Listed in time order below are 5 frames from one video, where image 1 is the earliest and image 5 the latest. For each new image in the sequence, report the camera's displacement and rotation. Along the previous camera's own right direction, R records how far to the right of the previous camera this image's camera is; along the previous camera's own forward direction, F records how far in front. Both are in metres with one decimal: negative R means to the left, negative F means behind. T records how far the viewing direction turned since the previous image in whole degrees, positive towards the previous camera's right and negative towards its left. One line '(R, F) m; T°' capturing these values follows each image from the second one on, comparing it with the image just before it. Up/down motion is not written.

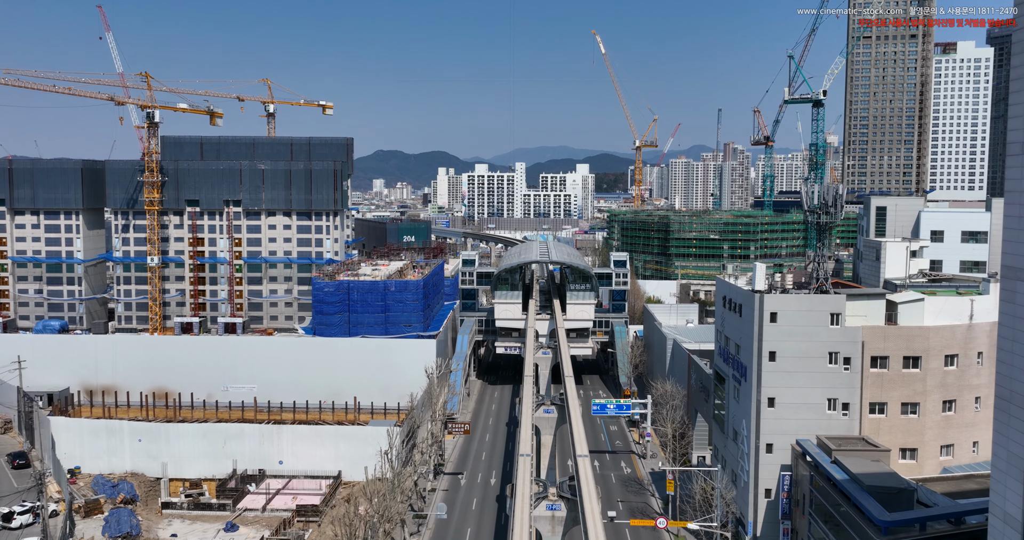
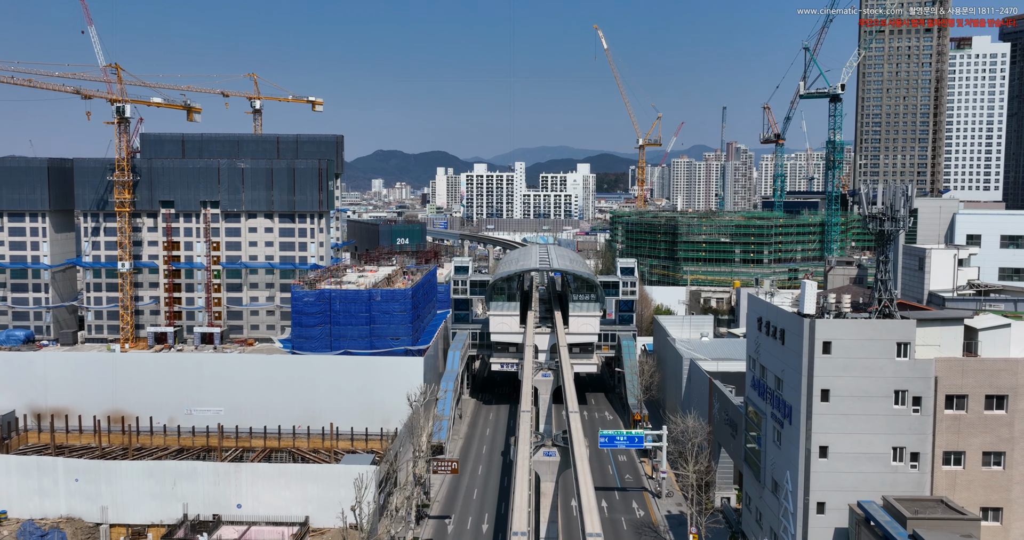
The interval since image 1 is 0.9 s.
(+0.1, +4.9) m; 0°
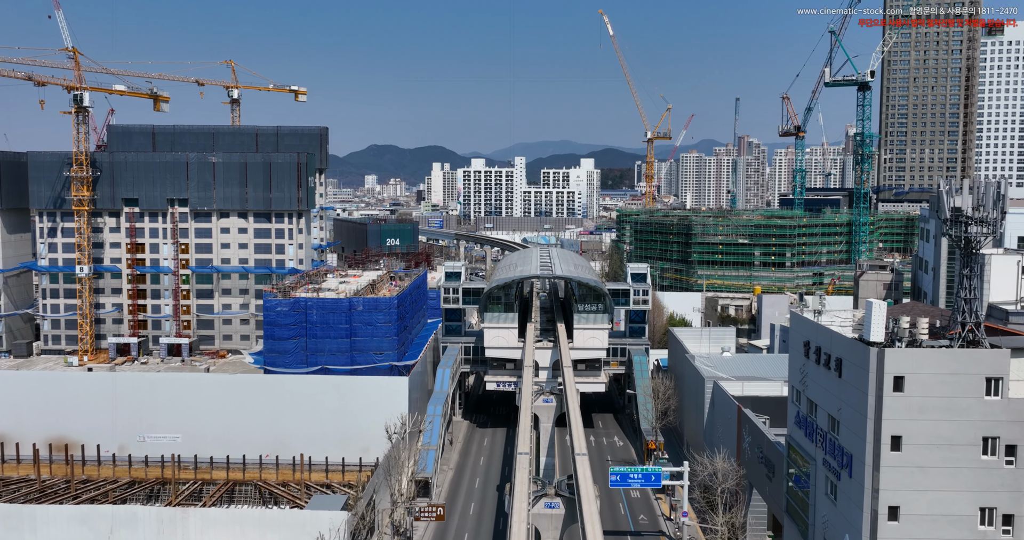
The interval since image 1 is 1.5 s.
(+0.3, +6.3) m; 0°
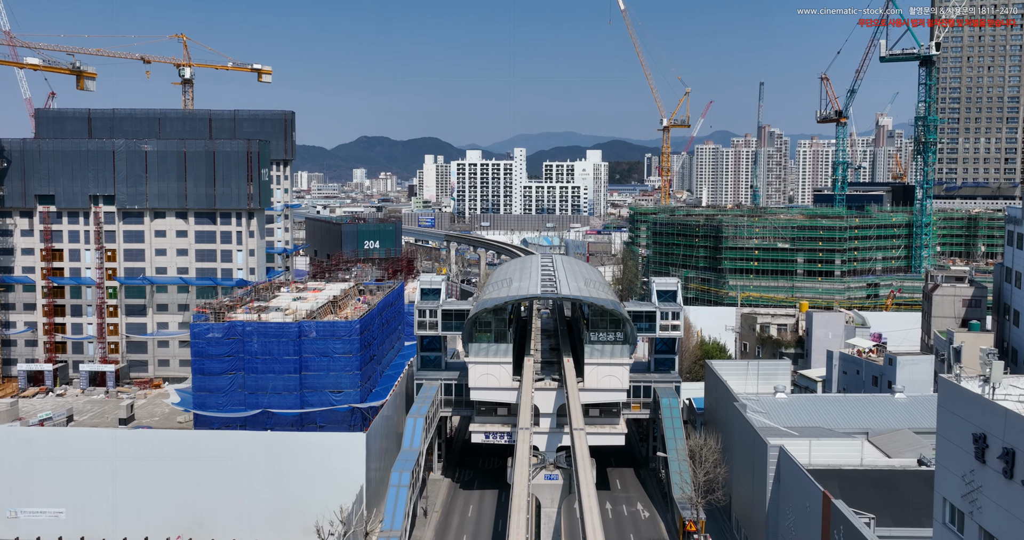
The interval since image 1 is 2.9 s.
(+0.4, +10.9) m; 0°
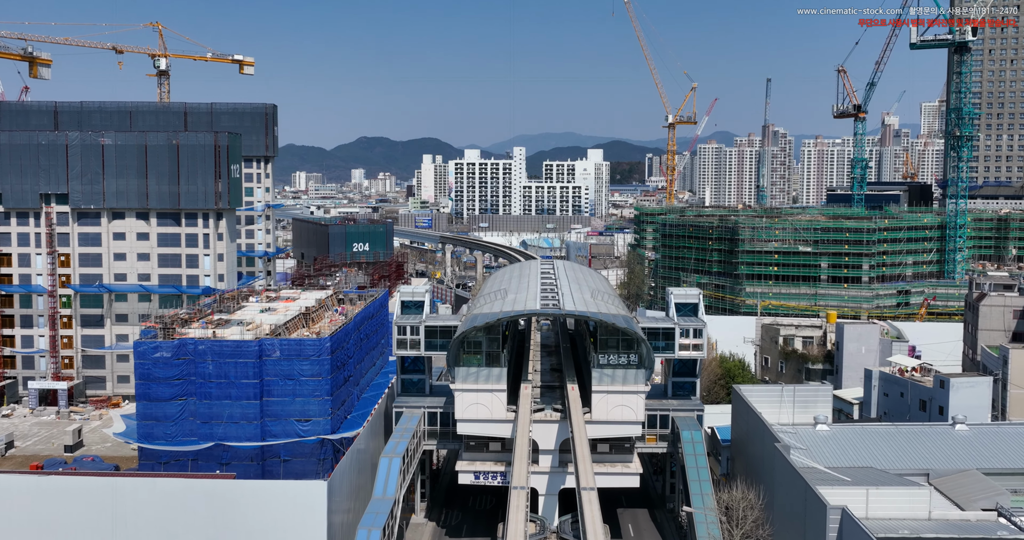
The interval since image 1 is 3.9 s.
(+0.2, +5.0) m; 0°
